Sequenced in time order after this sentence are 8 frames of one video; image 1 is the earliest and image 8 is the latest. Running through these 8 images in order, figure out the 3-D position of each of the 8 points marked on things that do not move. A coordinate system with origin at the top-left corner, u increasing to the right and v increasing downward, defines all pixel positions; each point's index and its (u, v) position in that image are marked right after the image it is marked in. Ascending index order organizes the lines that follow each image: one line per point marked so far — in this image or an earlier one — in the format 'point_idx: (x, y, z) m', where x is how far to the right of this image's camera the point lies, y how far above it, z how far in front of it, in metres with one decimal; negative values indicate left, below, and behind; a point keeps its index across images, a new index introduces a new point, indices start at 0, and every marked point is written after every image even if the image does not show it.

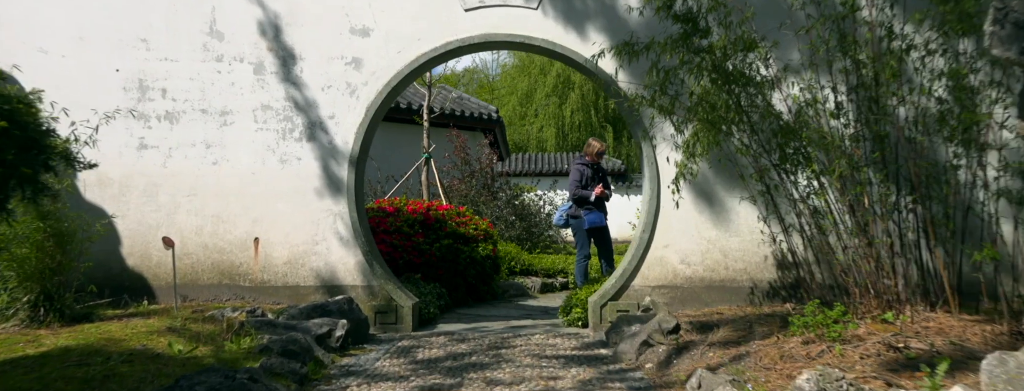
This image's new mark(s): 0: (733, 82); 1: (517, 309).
0: (+1.1, +0.6, +3.6) m
1: (+0.1, -1.2, +7.2) m
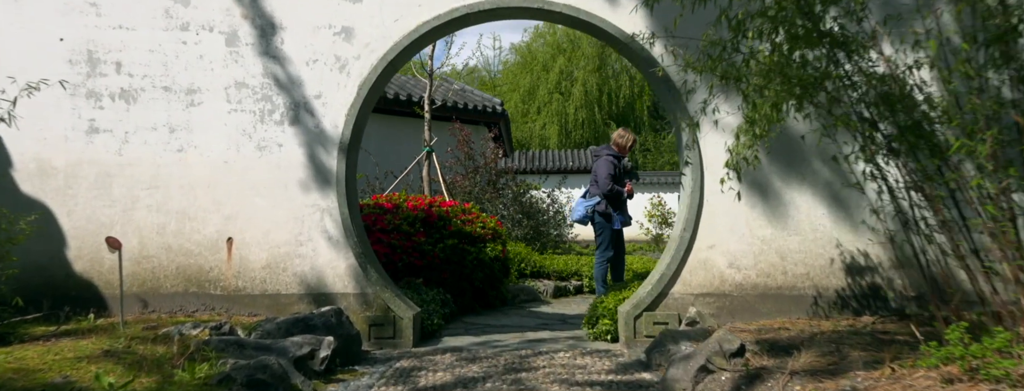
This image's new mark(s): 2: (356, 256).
0: (+1.3, +0.6, +2.8) m
1: (+0.2, -1.2, +6.4) m
2: (-1.0, -0.4, +4.5) m
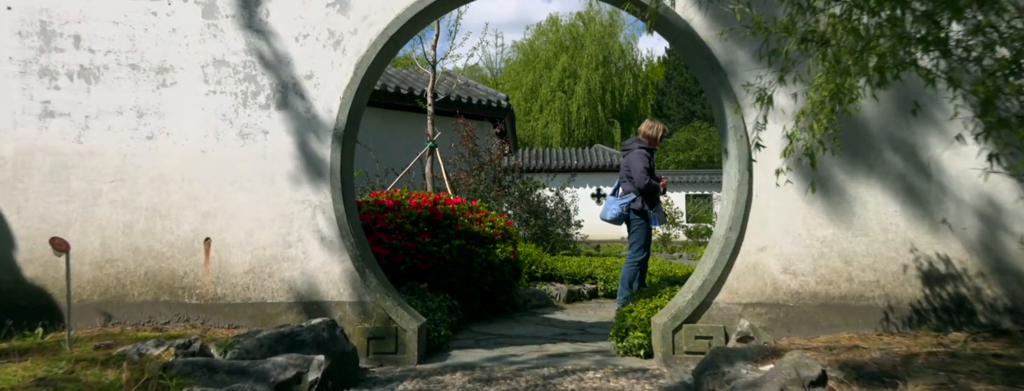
0: (+1.4, +0.7, +2.2) m
1: (+0.3, -1.1, +5.8) m
2: (-0.9, -0.4, +4.0) m
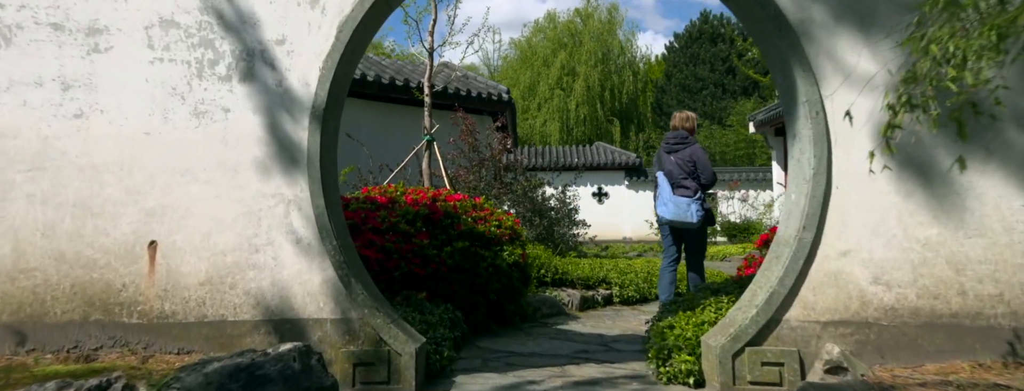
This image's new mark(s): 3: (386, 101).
0: (+1.5, +0.7, +1.4) m
1: (+0.4, -1.1, +5.0) m
2: (-0.8, -0.3, +3.2) m
3: (-1.9, +1.4, +10.5) m
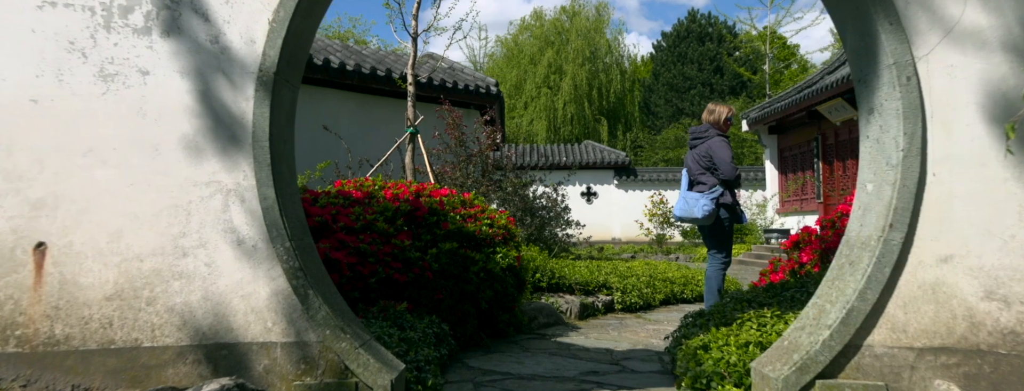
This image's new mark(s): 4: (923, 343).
0: (+1.5, +0.7, +0.8) m
1: (+0.4, -1.0, +4.3) m
2: (-0.8, -0.3, +2.5) m
3: (-2.1, +1.5, +9.8) m
4: (+1.4, -0.5, +2.3) m
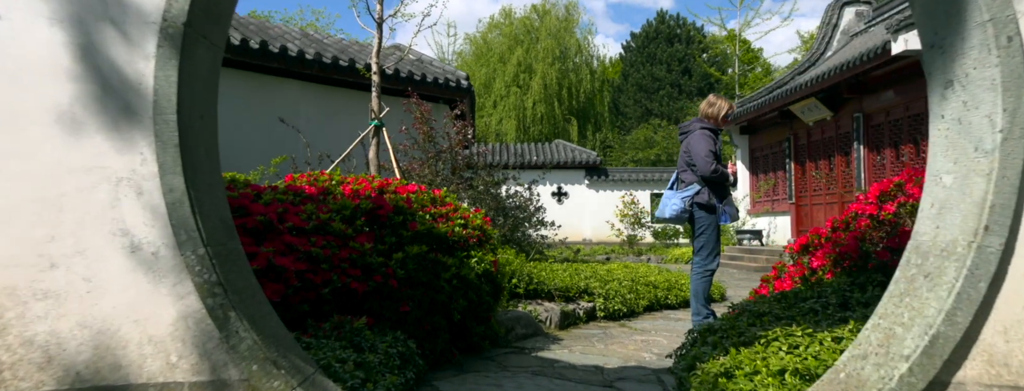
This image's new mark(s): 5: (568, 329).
0: (+1.6, +0.8, +0.2) m
1: (+0.2, -1.0, +3.7) m
2: (-0.8, -0.3, +1.8) m
3: (-2.4, +1.5, +9.1) m
4: (+1.4, -0.5, +1.8) m
5: (+0.5, -1.2, +6.0) m
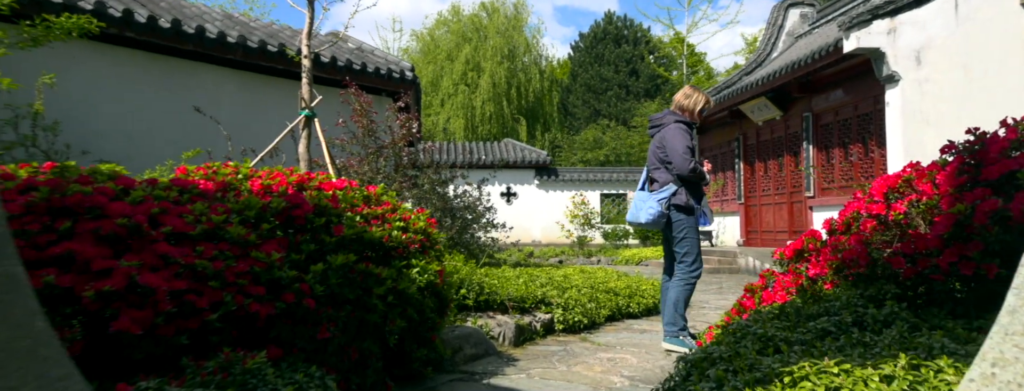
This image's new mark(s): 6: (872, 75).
0: (+1.6, +0.8, -0.4) m
1: (0.0, -1.0, +3.0) m
2: (-0.9, -0.2, +1.0) m
3: (-3.1, +1.5, +8.1) m
4: (+1.3, -0.5, +1.2) m
5: (+0.1, -1.2, +5.2) m
6: (+5.8, +2.0, +11.1) m
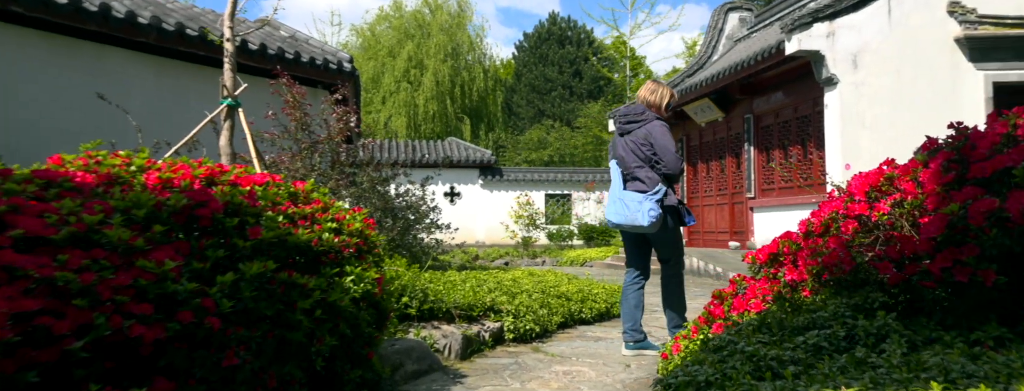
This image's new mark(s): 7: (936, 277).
0: (+1.7, +0.8, -0.7) m
1: (-0.2, -1.0, +2.5) m
2: (-0.9, -0.2, +0.4) m
3: (-3.7, +1.6, +7.3) m
4: (+1.3, -0.5, +0.8) m
5: (-0.3, -1.1, +4.7) m
6: (+4.9, +1.9, +11.1) m
7: (+1.9, -0.4, +3.1) m
